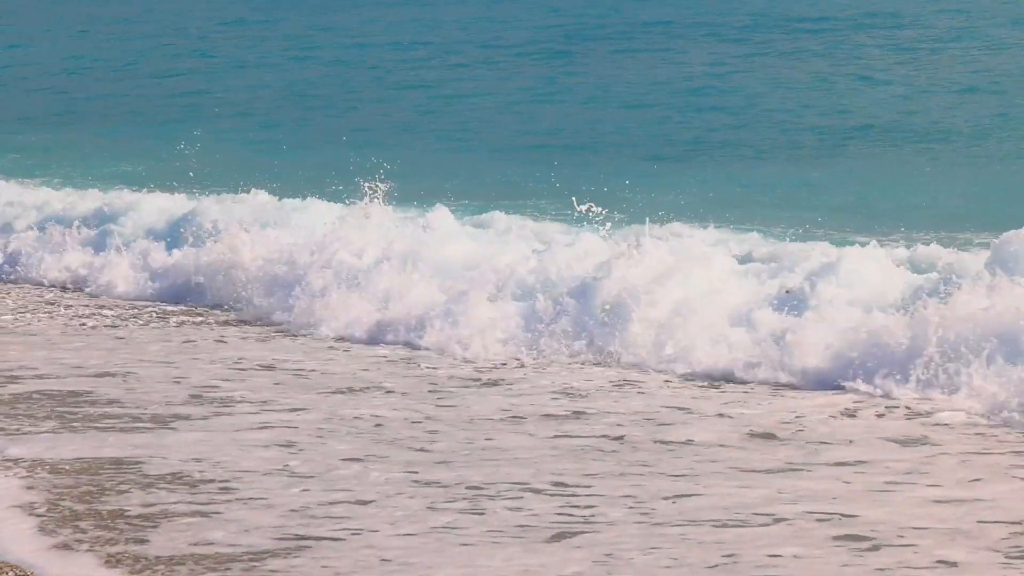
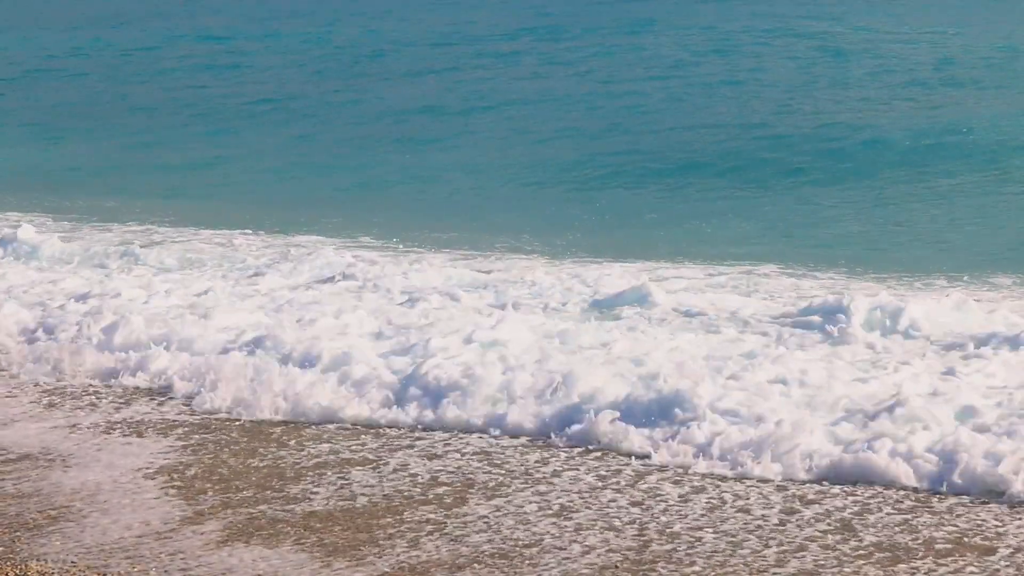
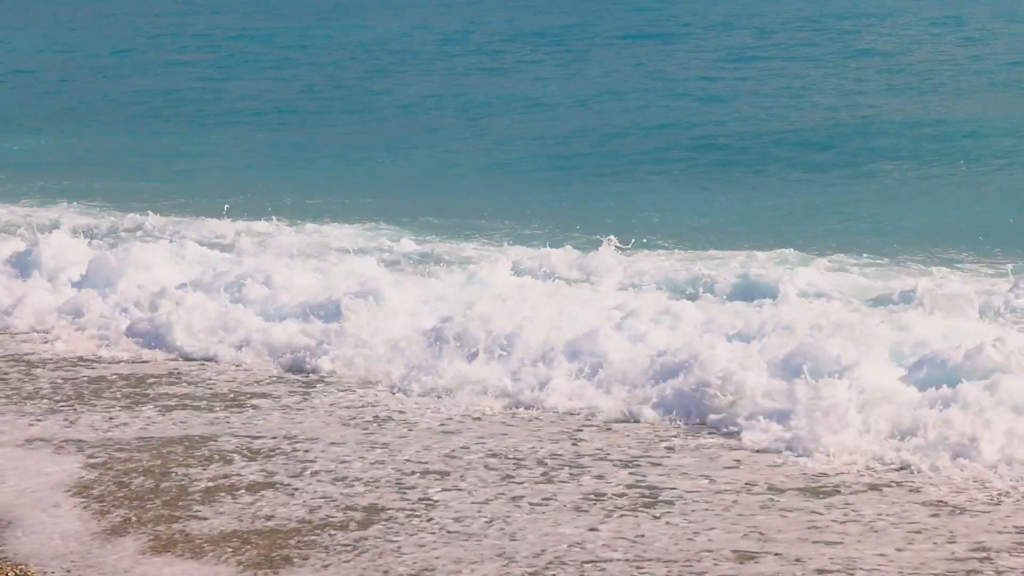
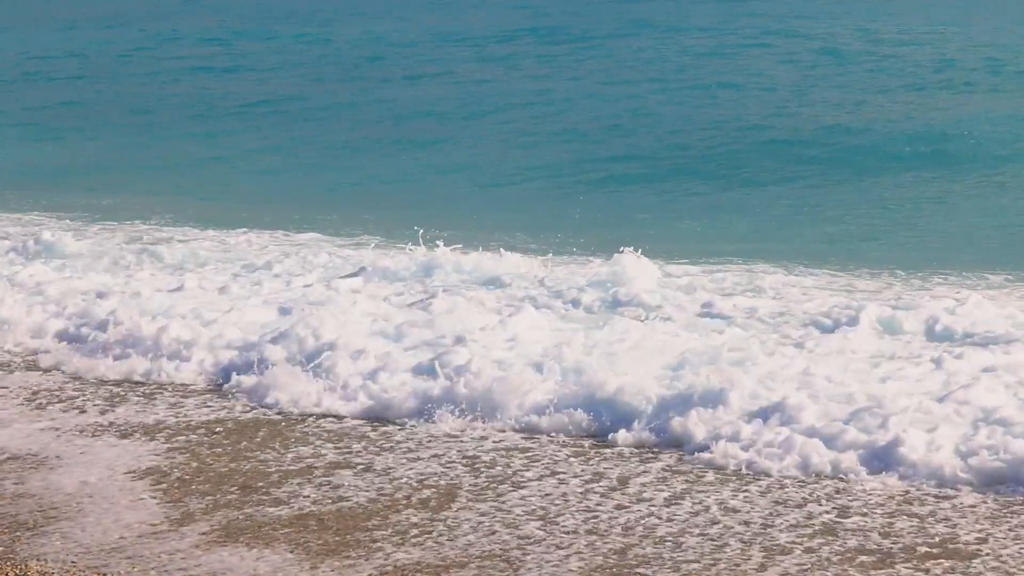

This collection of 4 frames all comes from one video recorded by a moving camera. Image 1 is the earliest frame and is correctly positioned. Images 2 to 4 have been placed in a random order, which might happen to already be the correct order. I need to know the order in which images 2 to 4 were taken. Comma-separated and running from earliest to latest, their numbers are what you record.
3, 4, 2
